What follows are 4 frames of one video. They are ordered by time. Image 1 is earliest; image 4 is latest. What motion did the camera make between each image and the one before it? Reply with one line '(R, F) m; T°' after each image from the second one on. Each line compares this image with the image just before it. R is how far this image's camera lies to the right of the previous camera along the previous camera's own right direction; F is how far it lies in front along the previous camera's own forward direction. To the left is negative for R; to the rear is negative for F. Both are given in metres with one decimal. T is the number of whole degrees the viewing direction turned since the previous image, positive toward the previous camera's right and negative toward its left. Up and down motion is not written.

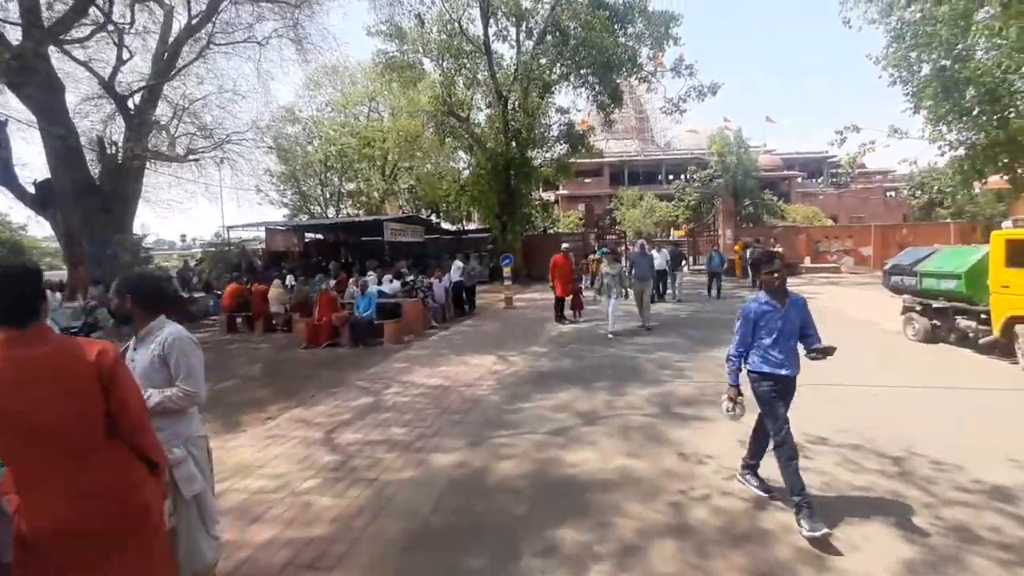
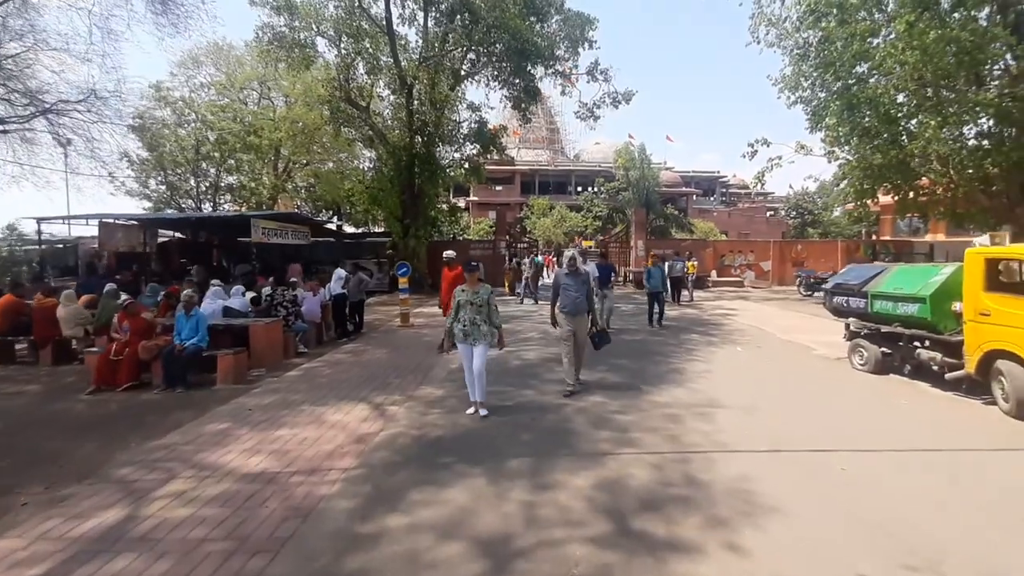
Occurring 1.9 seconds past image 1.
(+0.5, +2.8) m; +11°
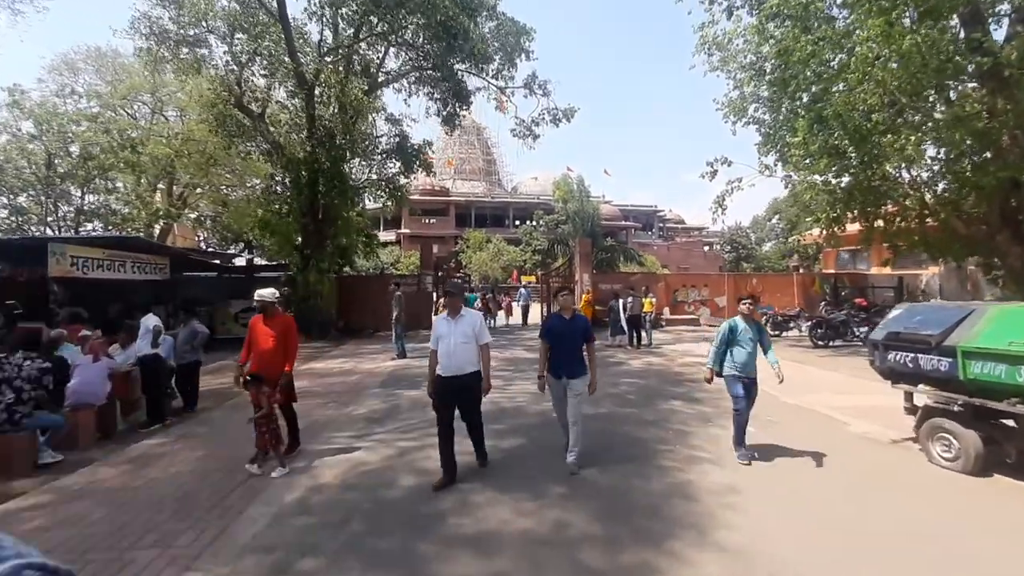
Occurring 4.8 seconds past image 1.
(+0.6, +4.1) m; +7°
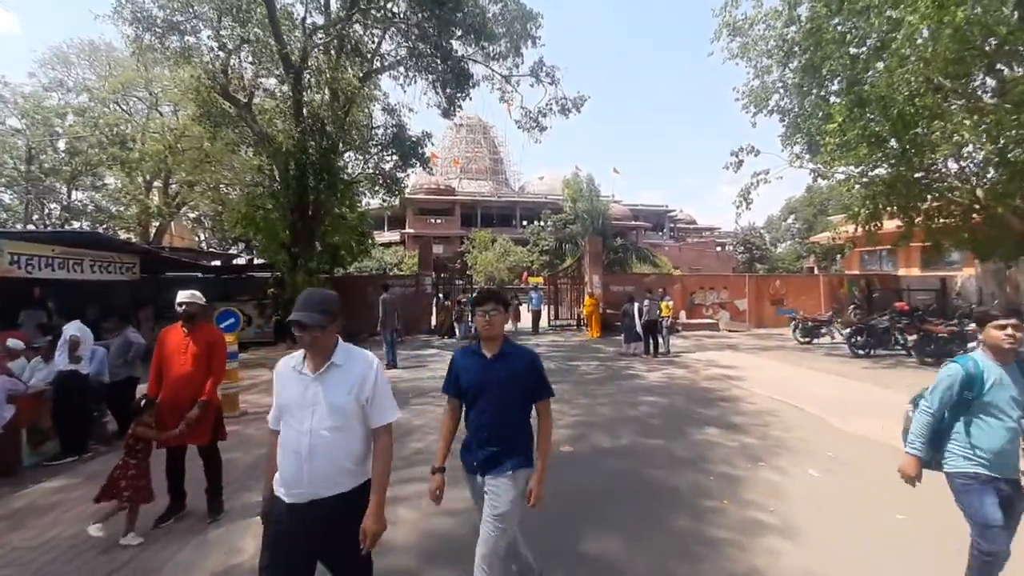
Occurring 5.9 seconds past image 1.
(+0.1, +1.7) m; -1°
